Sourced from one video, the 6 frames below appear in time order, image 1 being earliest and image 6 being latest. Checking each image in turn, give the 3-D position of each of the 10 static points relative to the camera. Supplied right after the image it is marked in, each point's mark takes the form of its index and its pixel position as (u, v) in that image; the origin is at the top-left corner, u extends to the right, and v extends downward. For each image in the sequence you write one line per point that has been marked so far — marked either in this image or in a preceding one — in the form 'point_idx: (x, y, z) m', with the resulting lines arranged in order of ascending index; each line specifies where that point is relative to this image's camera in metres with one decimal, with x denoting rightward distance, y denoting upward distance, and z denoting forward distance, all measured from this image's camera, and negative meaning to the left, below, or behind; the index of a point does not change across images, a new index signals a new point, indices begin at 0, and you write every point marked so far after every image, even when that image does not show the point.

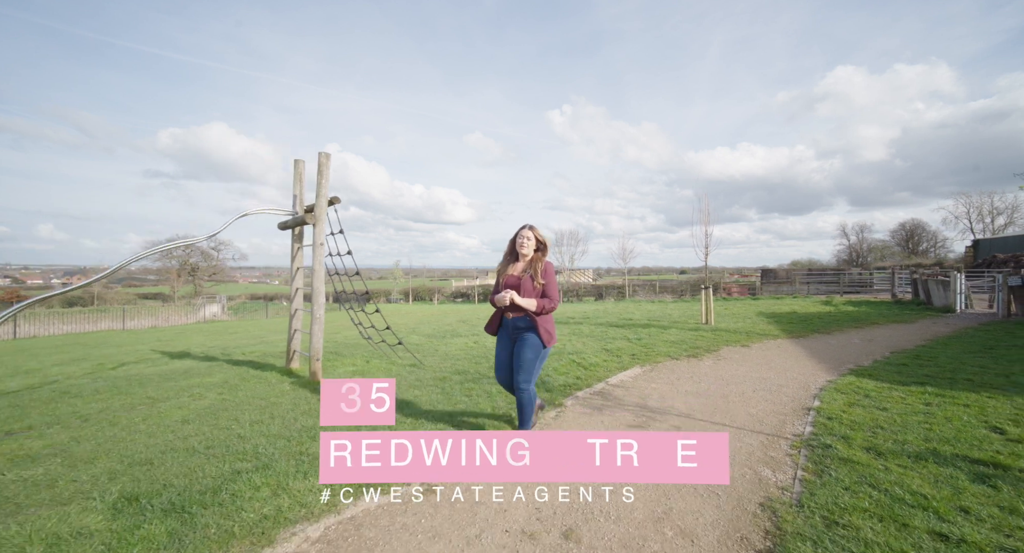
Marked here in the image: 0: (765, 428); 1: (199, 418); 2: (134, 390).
0: (+2.6, -1.6, +4.5) m
1: (-3.5, -1.6, +4.9) m
2: (-5.3, -1.6, +6.2) m
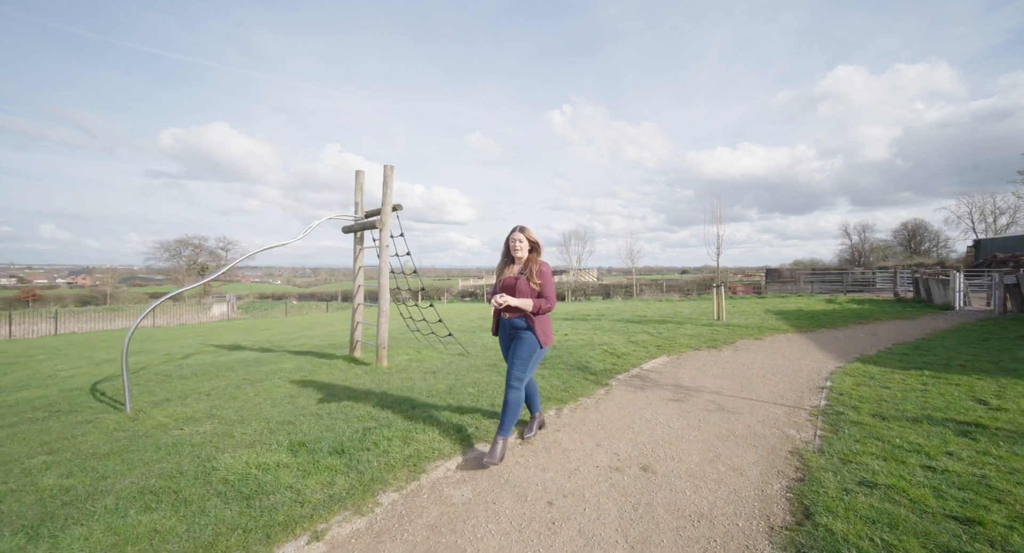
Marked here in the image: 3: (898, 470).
0: (+3.4, -1.5, +5.3) m
1: (-2.7, -1.5, +5.7) m
2: (-4.6, -1.6, +7.0) m
3: (+2.9, -1.5, +3.3) m
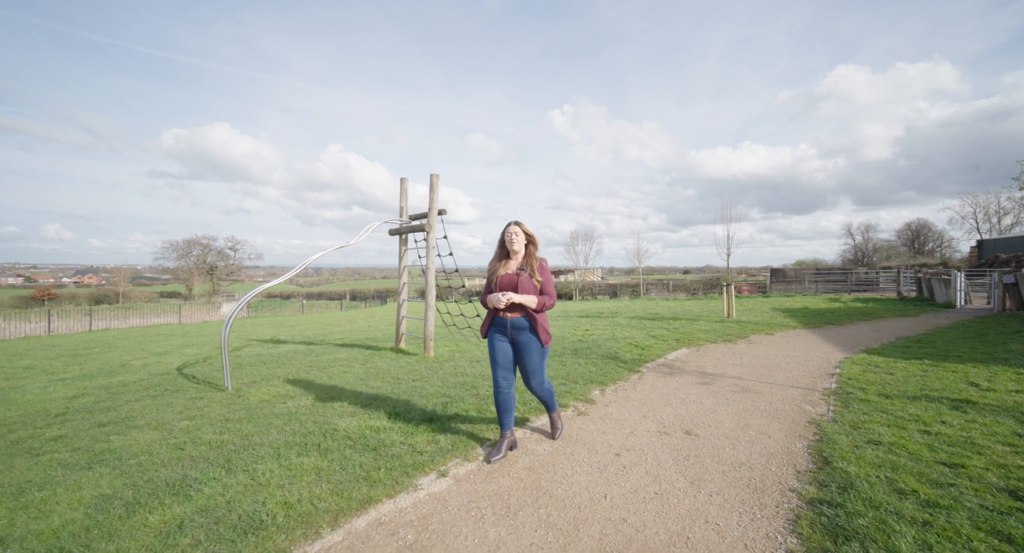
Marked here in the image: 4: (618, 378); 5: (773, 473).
0: (+4.0, -1.5, +6.0) m
1: (-2.1, -1.5, +6.4) m
2: (-4.0, -1.5, +7.7) m
3: (+3.6, -1.4, +4.0) m
4: (+1.5, -1.4, +6.2) m
5: (+2.0, -1.5, +3.3) m
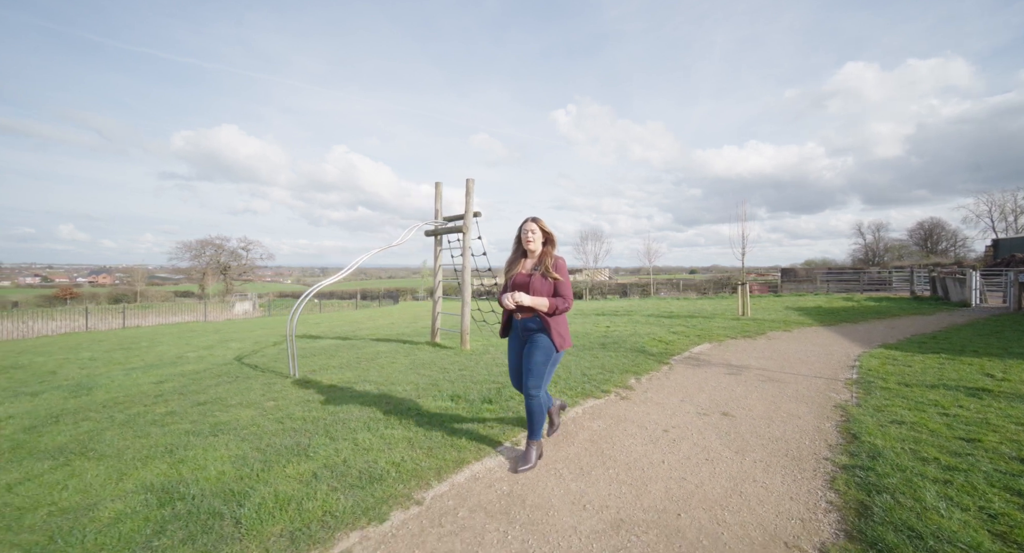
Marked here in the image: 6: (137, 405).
0: (+4.6, -1.4, +6.4) m
1: (-1.5, -1.4, +6.9) m
2: (-3.3, -1.5, +8.2) m
3: (+4.1, -1.4, +4.4) m
4: (+2.1, -1.4, +6.6) m
5: (+2.5, -1.4, +3.7) m
6: (-4.2, -1.4, +4.9) m
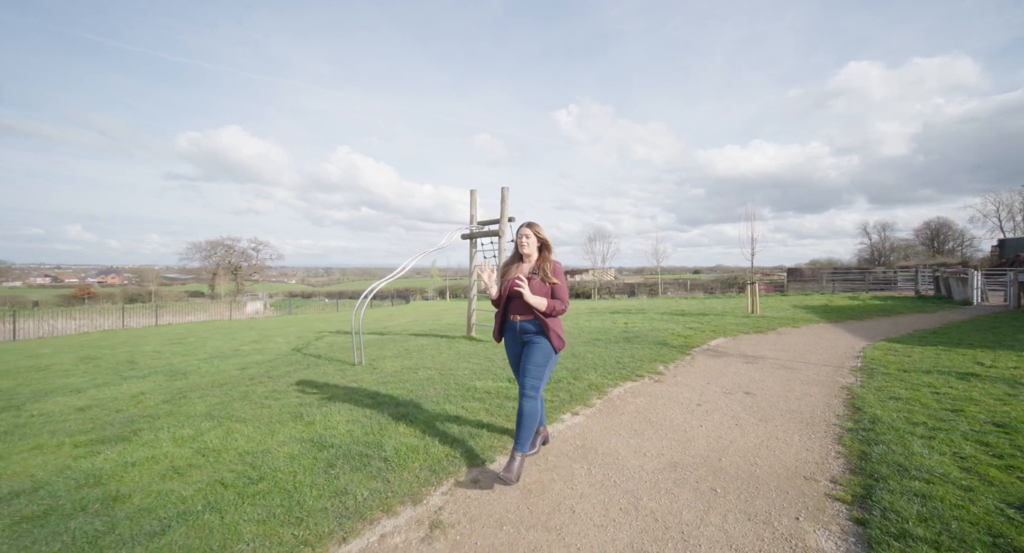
0: (+5.2, -1.4, +7.1) m
1: (-0.9, -1.4, +7.7) m
2: (-2.7, -1.5, +9.0) m
3: (+4.7, -1.4, +5.1) m
4: (+2.8, -1.4, +7.4) m
5: (+3.1, -1.4, +4.4) m
6: (-3.5, -1.4, +5.7) m
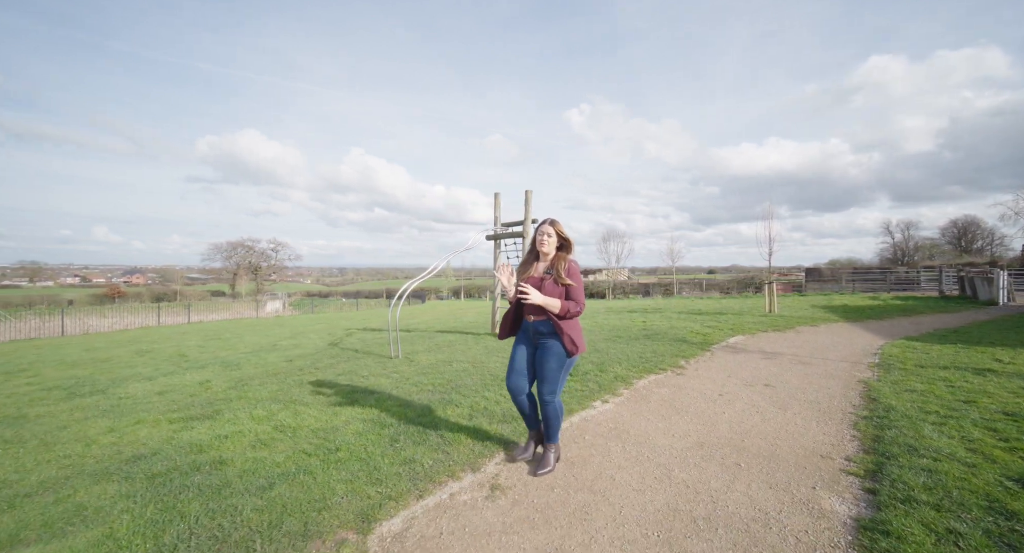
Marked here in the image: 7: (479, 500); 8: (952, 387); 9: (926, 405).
0: (+5.7, -1.4, +7.3) m
1: (-0.4, -1.4, +8.1) m
2: (-2.2, -1.4, +9.5) m
3: (+5.1, -1.3, +5.3) m
4: (+3.2, -1.4, +7.7) m
5: (+3.5, -1.4, +4.7) m
6: (-3.1, -1.4, +6.1) m
7: (-0.2, -1.4, +2.7) m
8: (+5.3, -1.3, +5.3) m
9: (+4.3, -1.3, +4.5) m
